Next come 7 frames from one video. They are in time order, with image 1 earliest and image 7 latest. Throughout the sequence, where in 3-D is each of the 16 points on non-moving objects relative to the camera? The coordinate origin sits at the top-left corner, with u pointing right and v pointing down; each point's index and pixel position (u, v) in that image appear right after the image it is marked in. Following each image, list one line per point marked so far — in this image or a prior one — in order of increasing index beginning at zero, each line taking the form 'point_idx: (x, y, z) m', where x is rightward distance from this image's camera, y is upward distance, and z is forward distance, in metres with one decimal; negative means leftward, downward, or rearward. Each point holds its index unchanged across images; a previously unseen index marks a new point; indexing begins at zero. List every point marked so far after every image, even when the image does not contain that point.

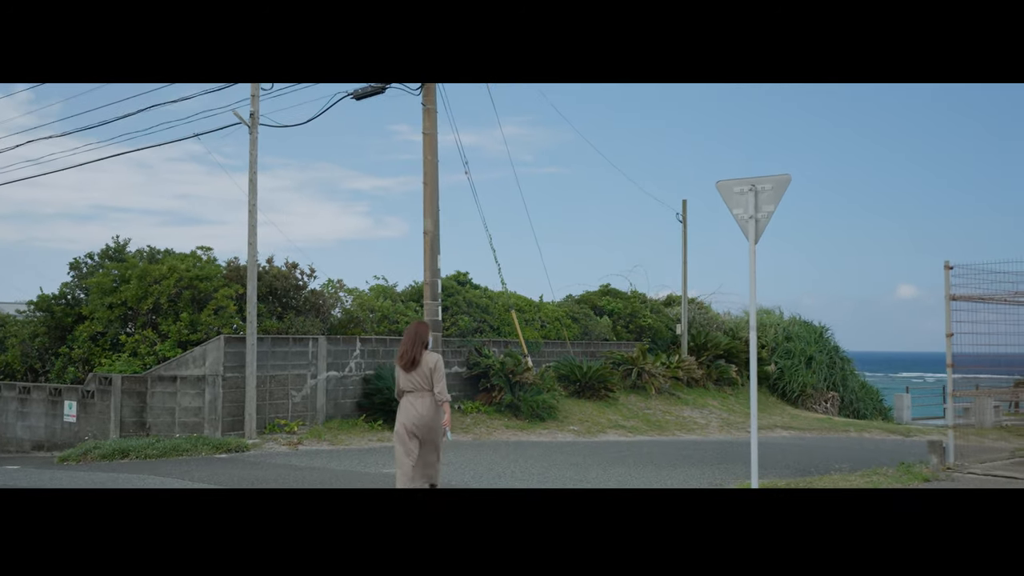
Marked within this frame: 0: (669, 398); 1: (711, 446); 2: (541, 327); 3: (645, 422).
0: (+2.8, -1.9, +17.2) m
1: (+2.8, -2.2, +13.6) m
2: (+0.5, -0.7, +16.7) m
3: (+2.1, -2.1, +15.2) m
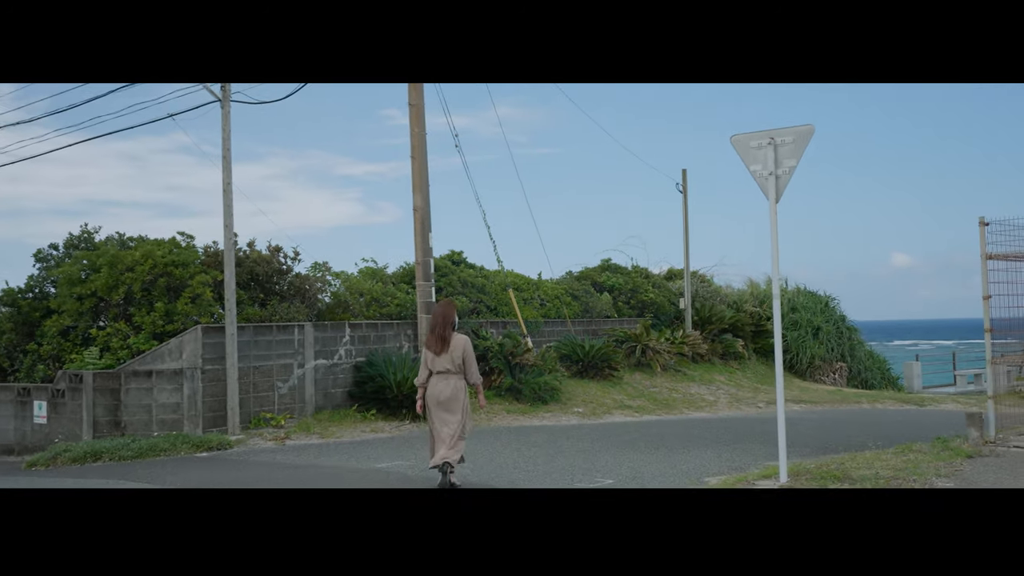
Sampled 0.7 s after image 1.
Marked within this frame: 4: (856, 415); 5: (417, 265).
0: (+2.7, -1.5, +16.6) m
1: (+2.8, -1.8, +13.0) m
2: (+0.5, -0.3, +16.1) m
3: (+2.1, -1.7, +14.5) m
4: (+4.9, -1.9, +14.0) m
5: (-1.2, +0.3, +12.4) m
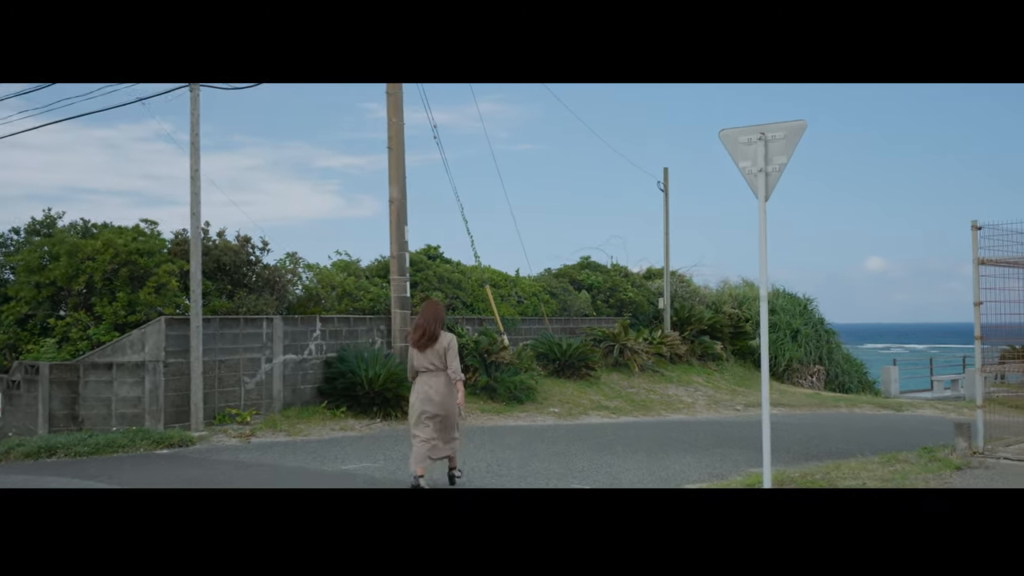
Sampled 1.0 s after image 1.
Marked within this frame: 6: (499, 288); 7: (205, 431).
0: (+2.3, -1.4, +16.3) m
1: (+2.5, -1.8, +12.8) m
2: (+0.1, -0.3, +15.8) m
3: (+1.7, -1.7, +14.3) m
4: (+4.5, -1.9, +13.8) m
5: (-1.5, +0.4, +12.1) m
6: (-0.2, 0.0, +15.5) m
7: (-2.9, -1.4, +9.4) m
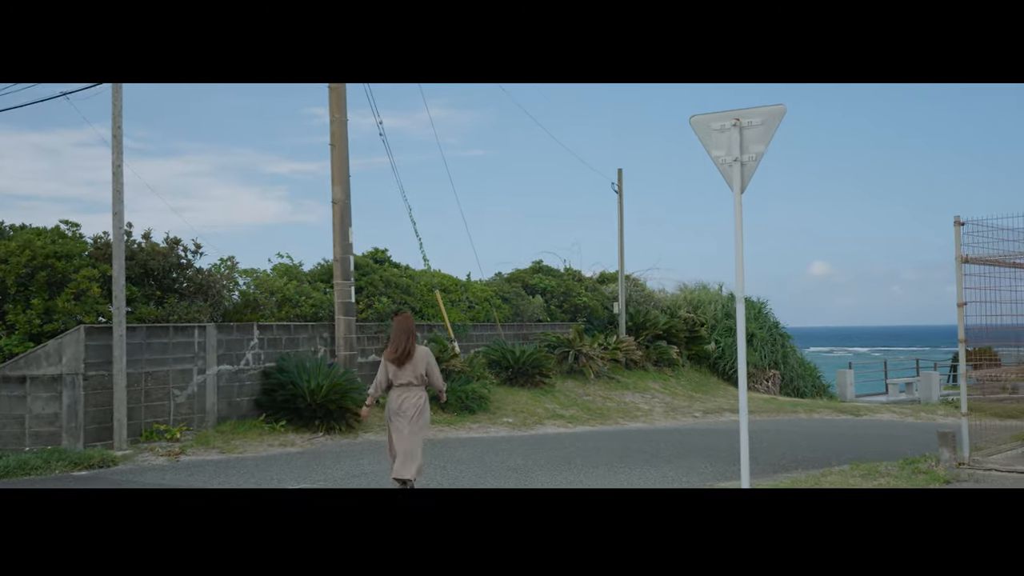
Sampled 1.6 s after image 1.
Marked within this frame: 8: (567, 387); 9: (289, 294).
0: (+1.6, -1.5, +15.8) m
1: (+1.9, -1.8, +12.3) m
2: (-0.7, -0.3, +15.2) m
3: (+1.0, -1.7, +13.7) m
4: (+3.9, -2.0, +13.4) m
5: (-2.1, +0.3, +11.4) m
6: (-1.0, -0.1, +14.9) m
7: (-3.4, -1.4, +8.6) m
8: (+0.8, -1.5, +14.9) m
9: (-2.6, -0.1, +11.6) m
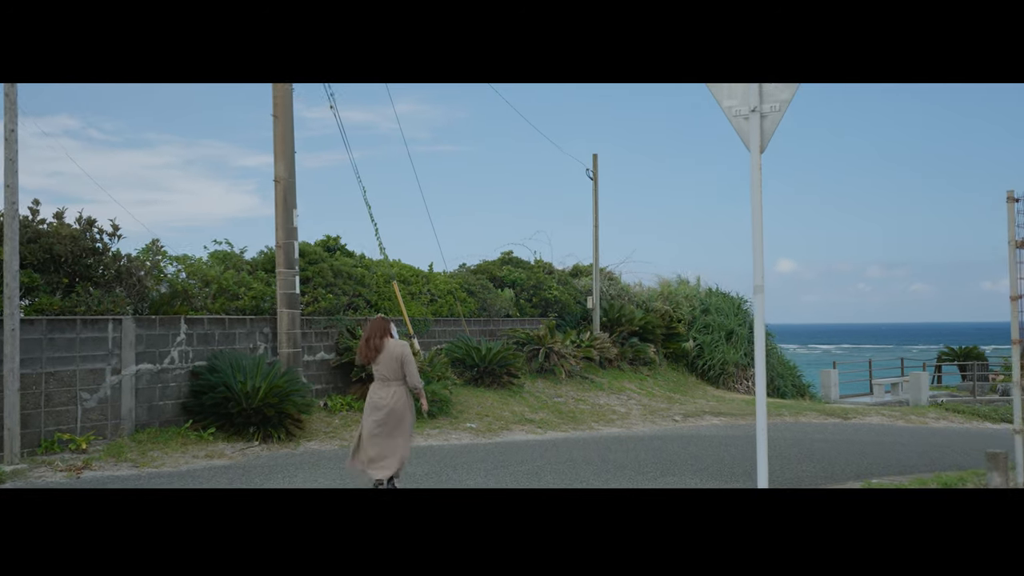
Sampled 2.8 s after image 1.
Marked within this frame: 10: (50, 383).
0: (+1.0, -1.4, +14.7) m
1: (+1.4, -1.8, +11.2) m
2: (-1.2, -0.2, +14.0) m
3: (+0.6, -1.6, +12.6) m
4: (+3.4, -1.9, +12.4) m
5: (-2.4, +0.4, +10.2) m
6: (-1.4, 0.0, +13.7) m
7: (-3.6, -1.3, +7.3) m
8: (+0.4, -1.4, +13.8) m
9: (-3.0, 0.0, +10.3) m
10: (-3.7, -0.8, +7.8) m
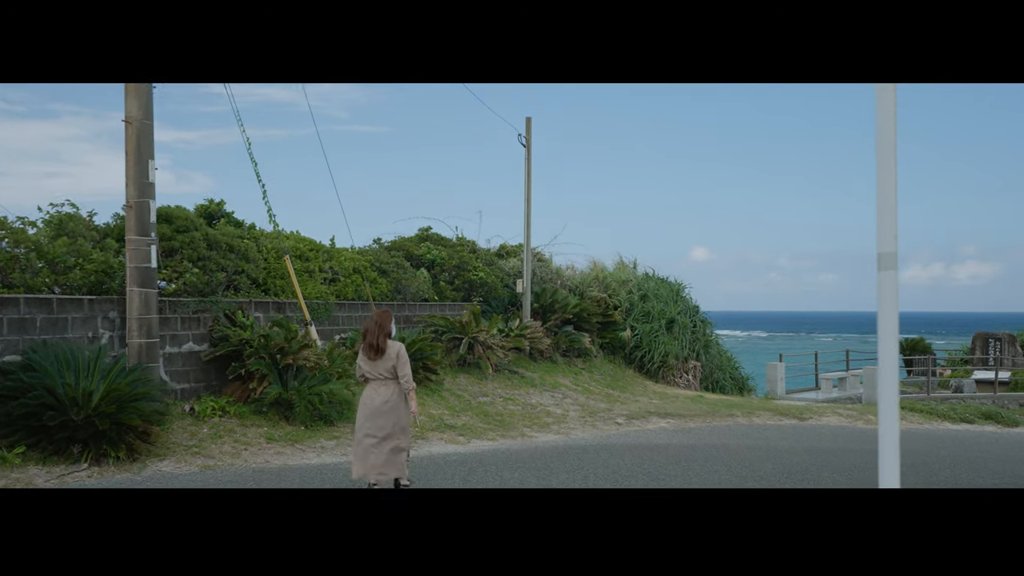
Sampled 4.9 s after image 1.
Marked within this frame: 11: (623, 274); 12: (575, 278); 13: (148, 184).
0: (0.0, -1.2, +12.7) m
1: (+0.7, -1.6, +9.2) m
2: (-2.1, +0.1, +11.8) m
3: (-0.3, -1.4, +10.6) m
4: (+2.6, -1.7, +10.6) m
5: (-3.1, +0.6, +7.9) m
6: (-2.4, +0.3, +11.5) m
7: (-4.1, -1.1, +5.0) m
8: (-0.6, -1.2, +11.8) m
9: (-3.7, +0.3, +8.0) m
10: (-4.1, -0.6, +5.4) m
11: (+2.1, +0.3, +18.1) m
12: (+1.1, +0.2, +17.8) m
13: (-2.9, +0.8, +7.9) m
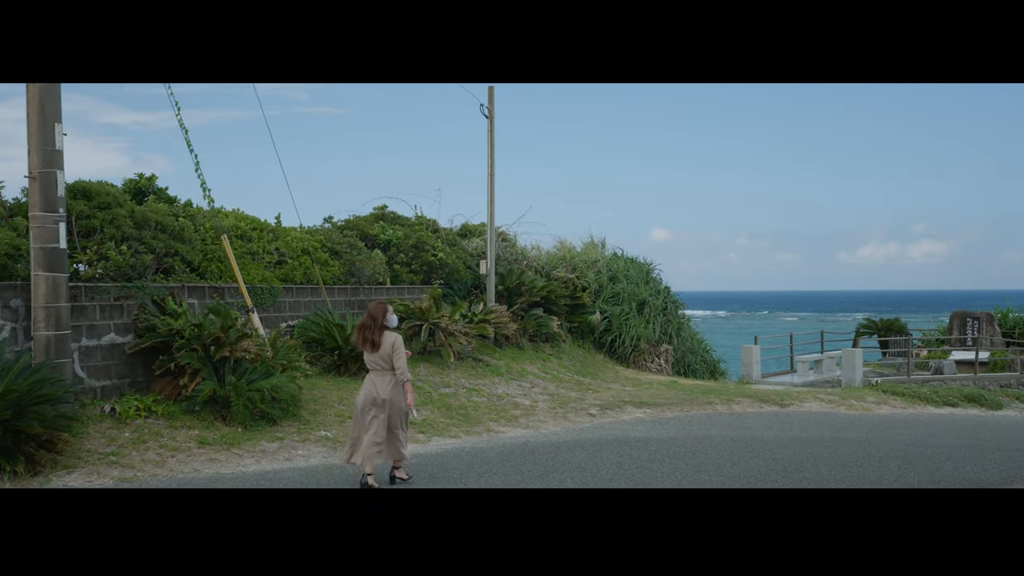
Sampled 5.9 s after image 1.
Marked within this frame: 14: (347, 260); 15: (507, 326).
0: (-0.4, -0.9, +11.8) m
1: (+0.4, -1.4, +8.4) m
2: (-2.5, +0.2, +10.8) m
3: (-0.7, -1.2, +9.7) m
4: (+2.2, -1.5, +9.8) m
5: (-3.3, +0.7, +6.8) m
6: (-2.8, +0.5, +10.5) m
7: (-4.2, -1.1, +3.9) m
8: (-1.0, -1.0, +10.8) m
9: (-3.9, +0.4, +6.9) m
10: (-4.3, -0.5, +4.4) m
11: (+1.4, +0.6, +17.3) m
12: (+0.5, +0.5, +16.9) m
13: (-3.2, +0.9, +6.8) m
14: (-2.1, +0.4, +12.3) m
15: (-0.1, -0.5, +13.8) m
